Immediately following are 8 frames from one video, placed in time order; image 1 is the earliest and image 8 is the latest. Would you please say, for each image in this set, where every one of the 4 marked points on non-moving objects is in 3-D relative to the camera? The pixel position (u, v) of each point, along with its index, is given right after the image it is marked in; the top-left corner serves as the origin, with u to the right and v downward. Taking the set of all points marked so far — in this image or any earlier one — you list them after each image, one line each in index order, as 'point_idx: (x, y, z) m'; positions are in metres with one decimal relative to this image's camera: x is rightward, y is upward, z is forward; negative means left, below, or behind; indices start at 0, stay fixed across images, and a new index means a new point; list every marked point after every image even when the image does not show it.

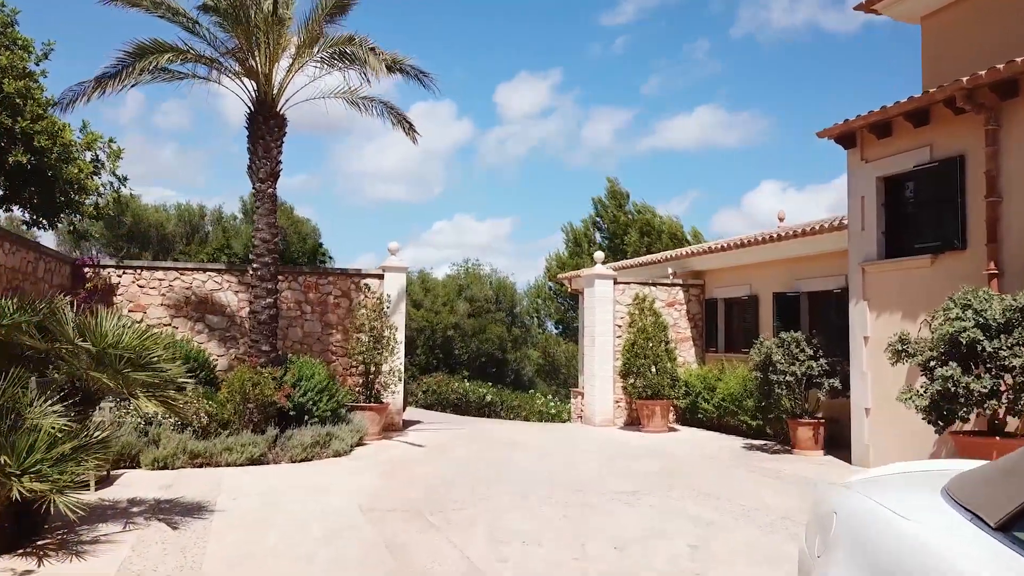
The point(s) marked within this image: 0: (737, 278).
0: (+4.5, +0.2, +12.8) m
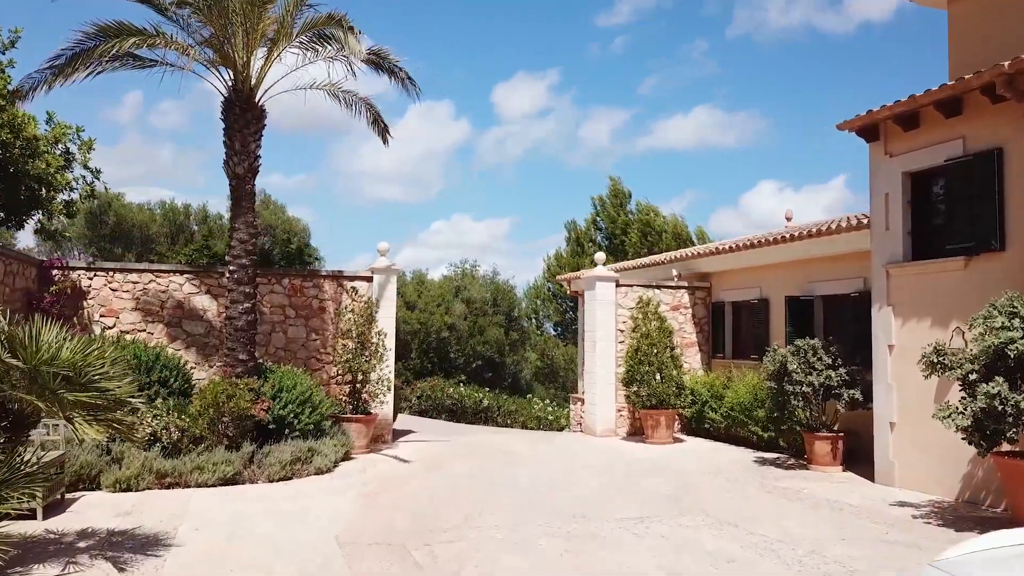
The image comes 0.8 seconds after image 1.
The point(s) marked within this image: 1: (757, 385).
0: (+4.4, +0.1, +12.2) m
1: (+4.0, -1.6, +10.7) m
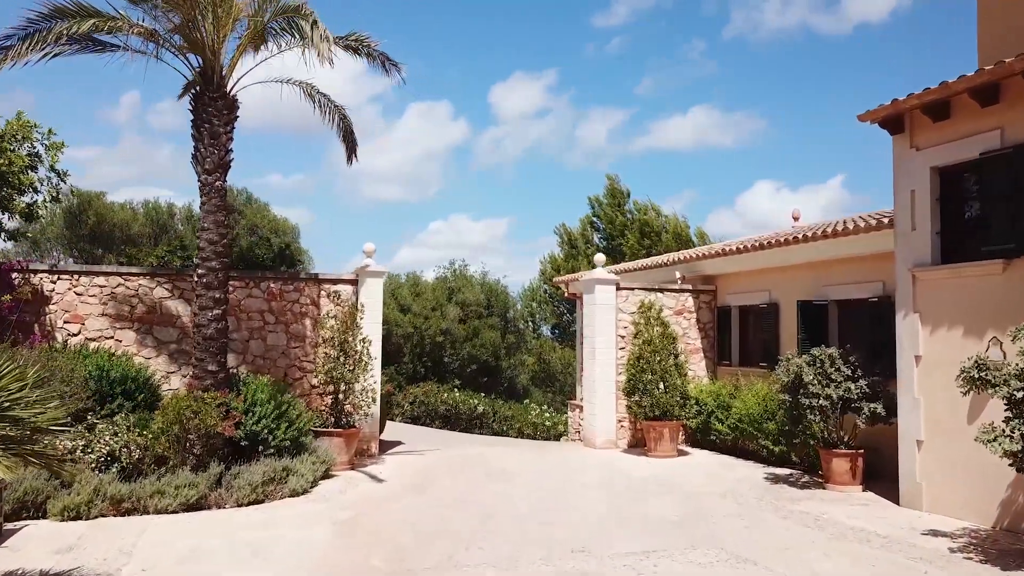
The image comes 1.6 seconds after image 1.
0: (+4.3, +0.1, +11.5) m
1: (+4.0, -1.7, +10.0) m
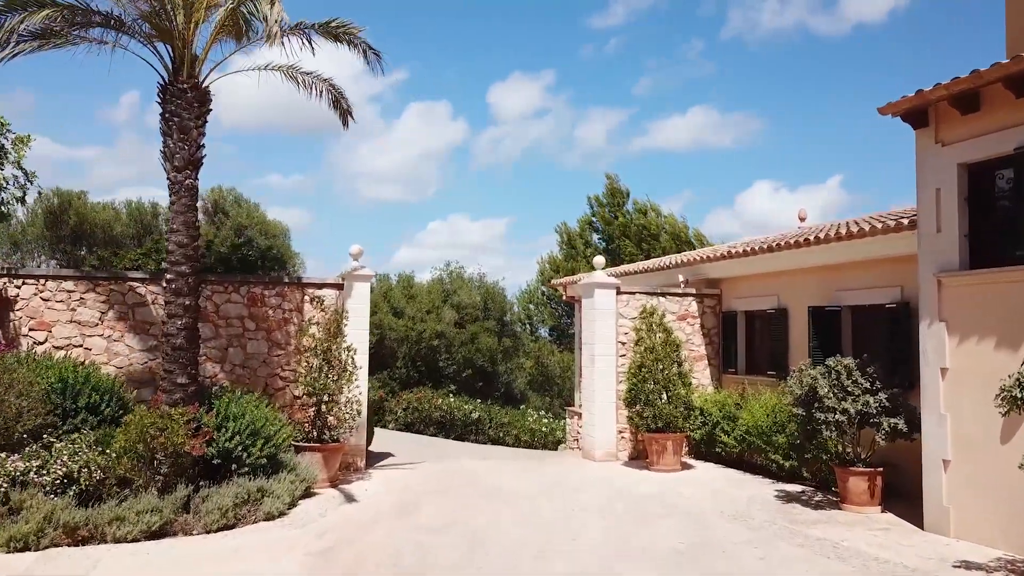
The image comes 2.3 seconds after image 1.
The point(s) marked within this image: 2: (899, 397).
0: (+4.2, 0.0, +10.9) m
1: (+3.9, -1.7, +9.4) m
2: (+4.6, -1.3, +7.6) m
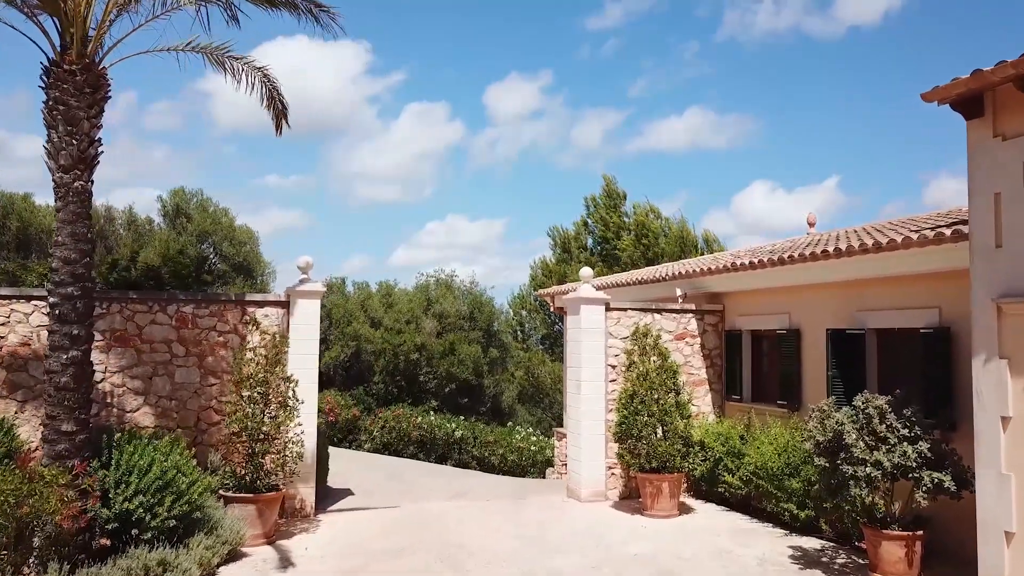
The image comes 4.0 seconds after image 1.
0: (+3.8, -0.3, +9.6) m
1: (+3.5, -2.0, +8.1) m
2: (+4.2, -1.5, +6.3) m
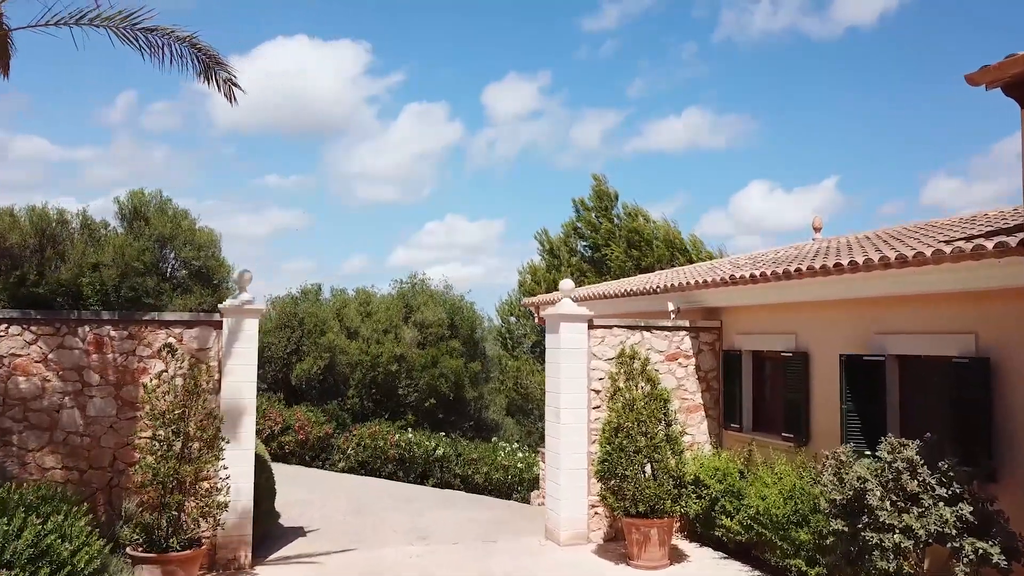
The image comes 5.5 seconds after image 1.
0: (+3.4, -0.5, +8.5) m
1: (+3.1, -2.2, +7.0) m
2: (+3.8, -1.7, +5.2) m
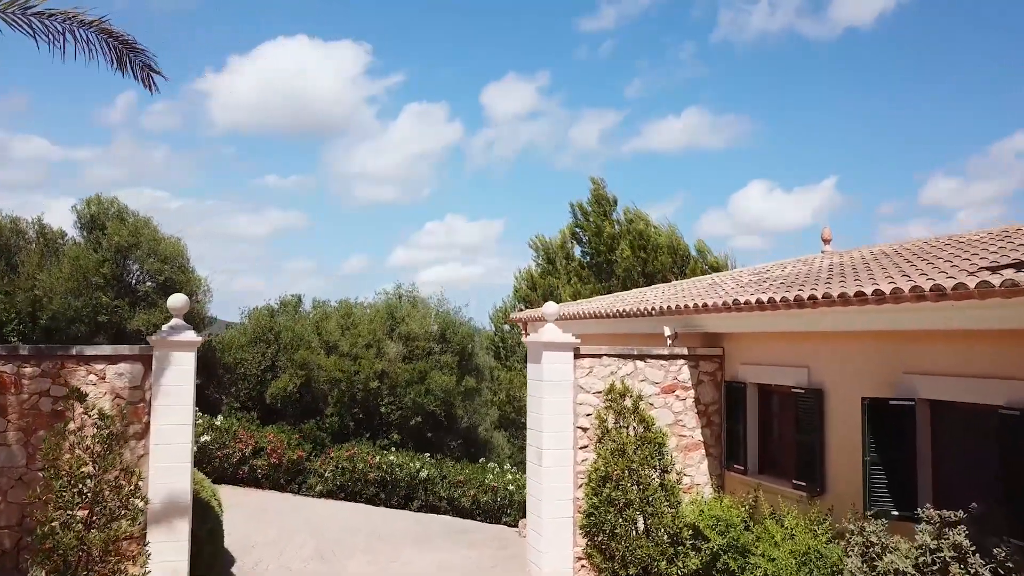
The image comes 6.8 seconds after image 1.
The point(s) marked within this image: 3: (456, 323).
0: (+3.1, -0.8, +7.5) m
1: (+2.8, -2.5, +6.0) m
2: (+3.5, -2.0, +4.2) m
3: (-1.7, -1.0, +19.2) m
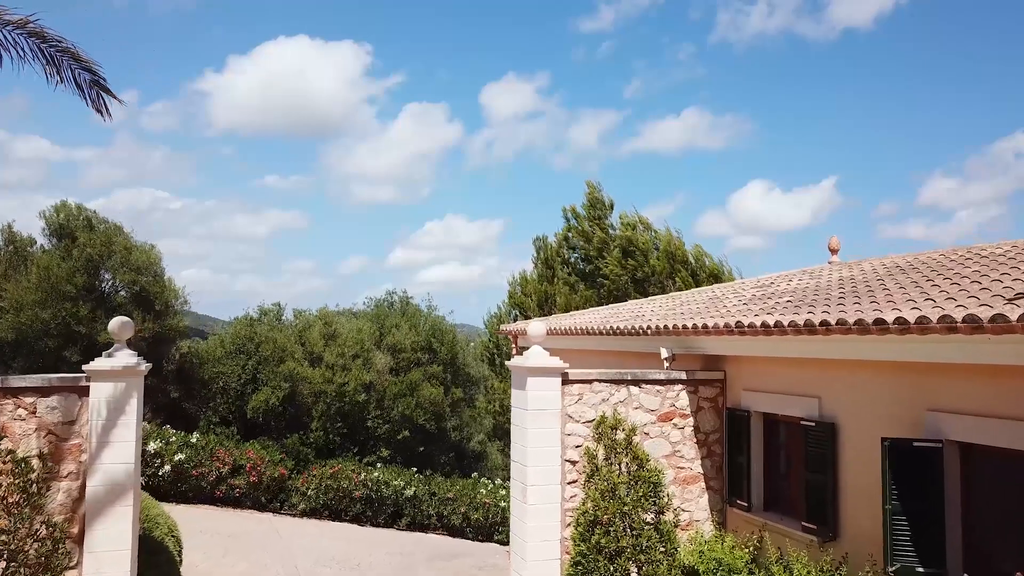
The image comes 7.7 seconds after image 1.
0: (+2.9, -1.0, +6.9) m
1: (+2.6, -2.7, +5.3) m
2: (+3.3, -2.3, +3.5) m
3: (-1.9, -1.2, +18.6) m
